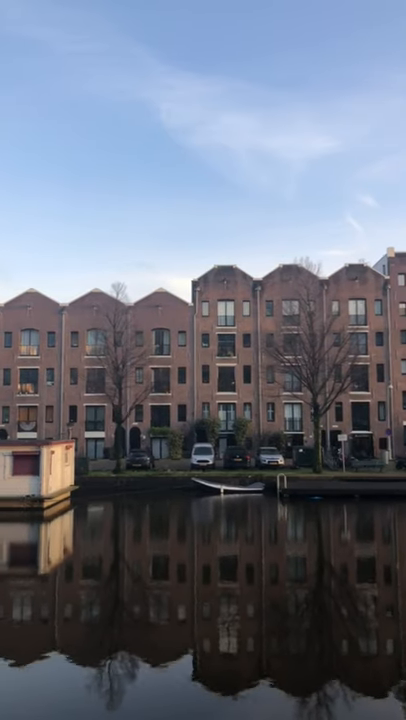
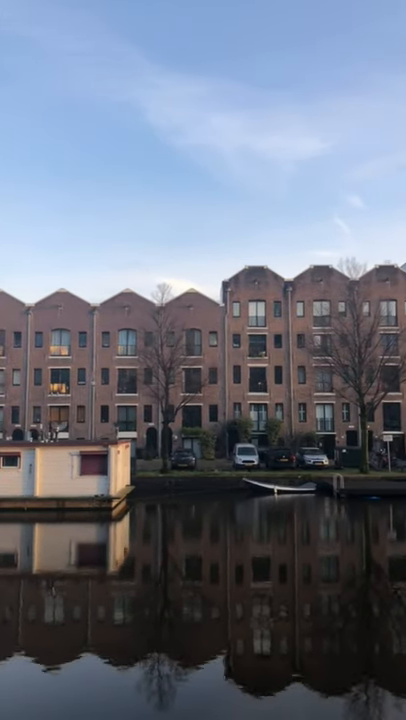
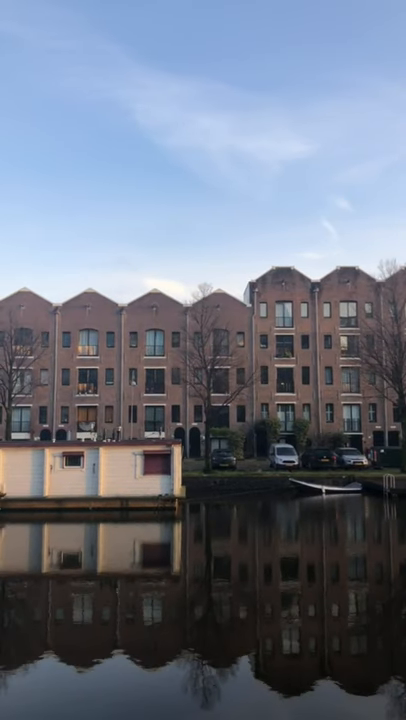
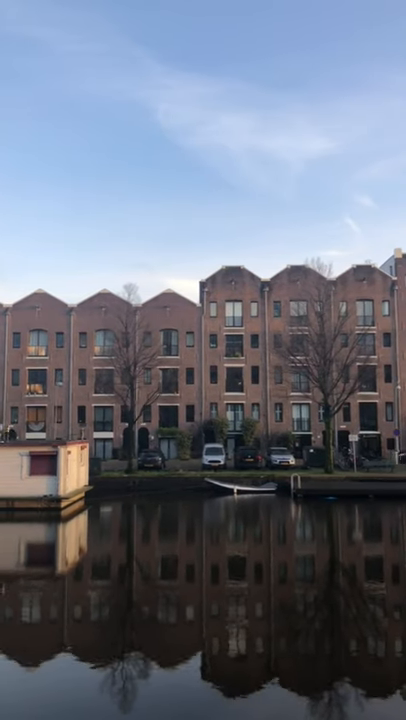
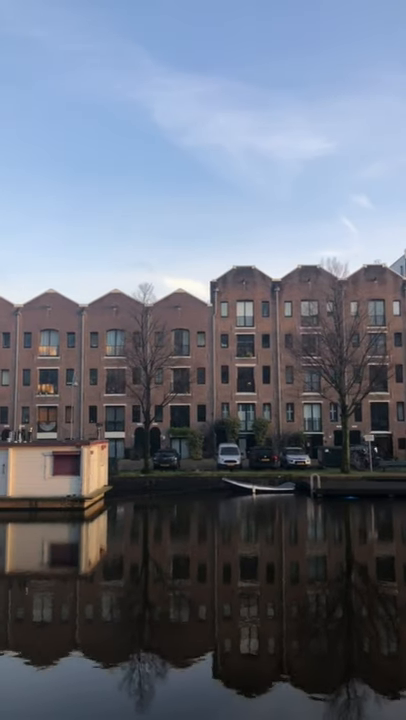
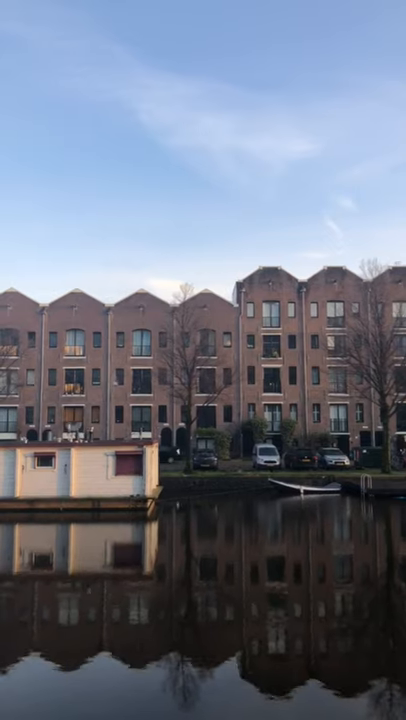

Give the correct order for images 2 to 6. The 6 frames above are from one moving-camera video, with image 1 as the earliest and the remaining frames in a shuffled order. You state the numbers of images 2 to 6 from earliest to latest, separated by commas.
4, 5, 2, 6, 3
